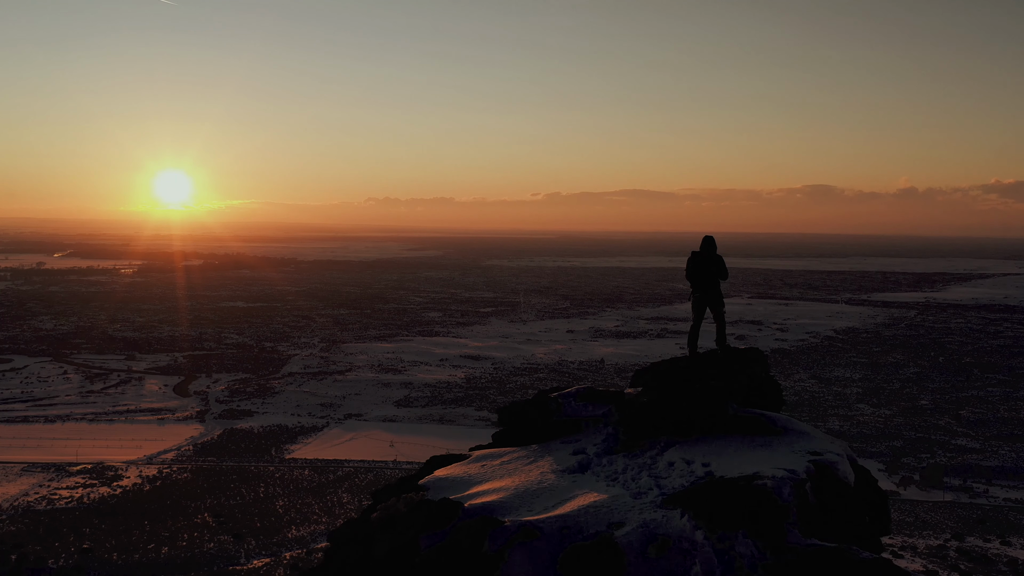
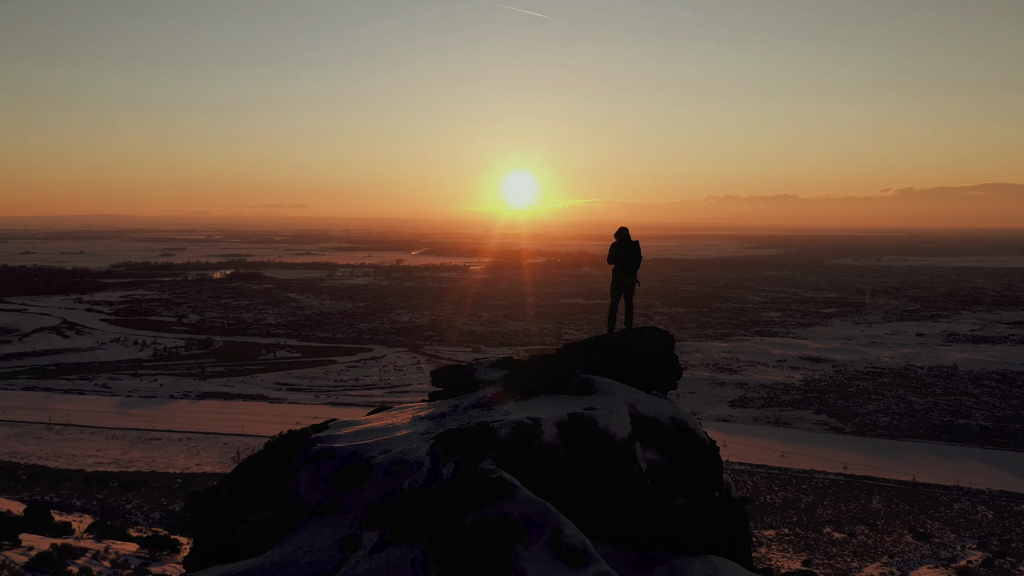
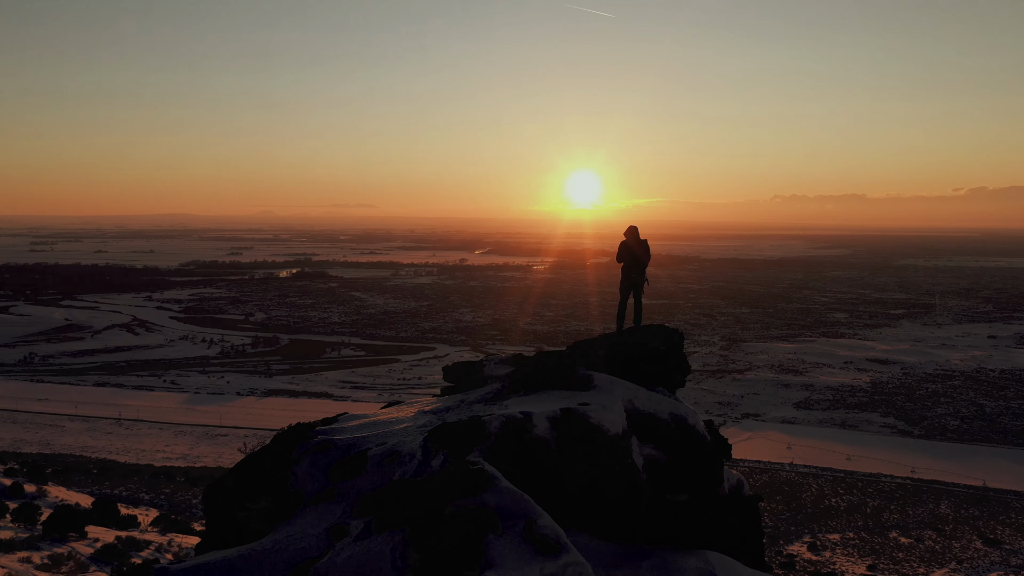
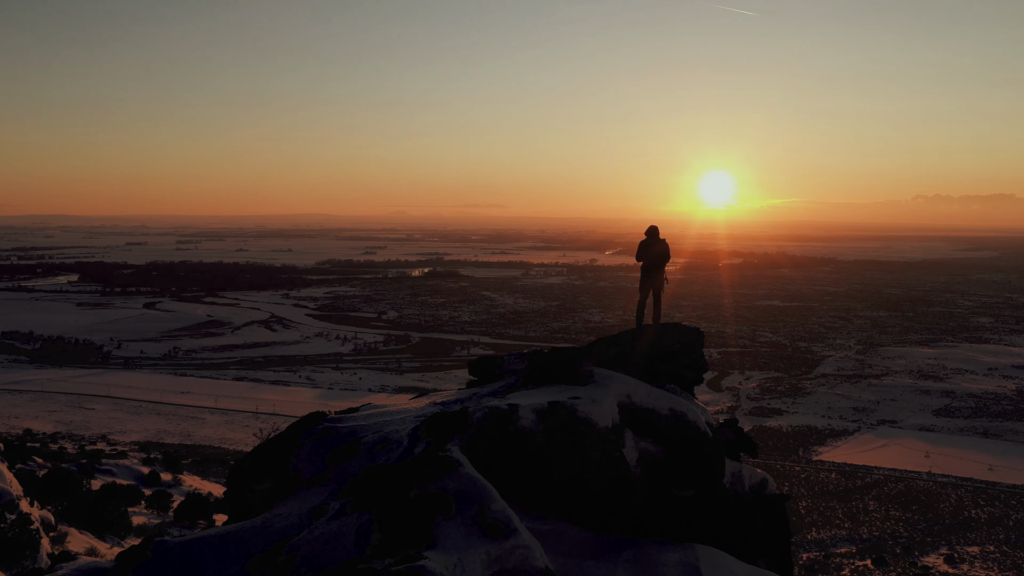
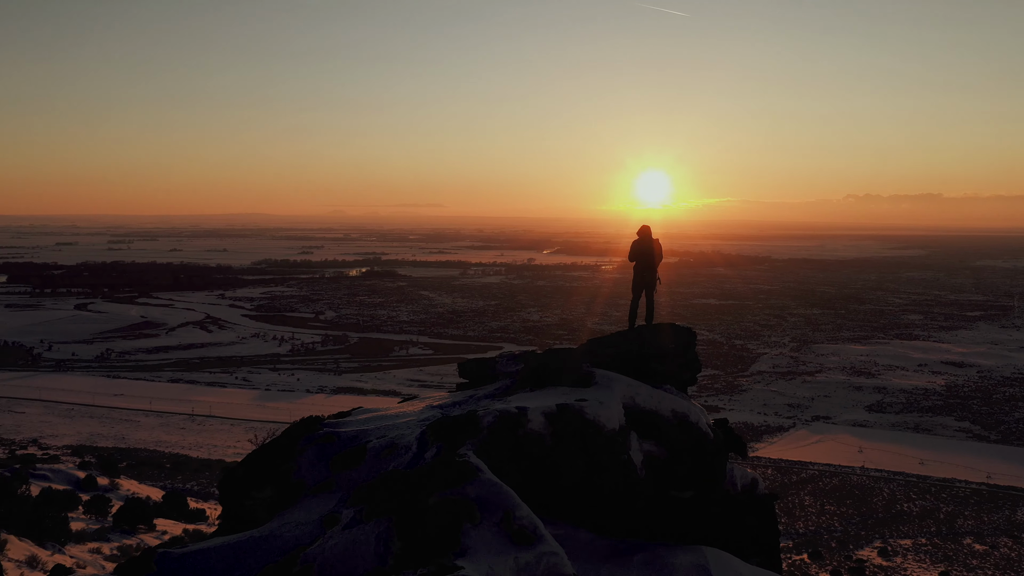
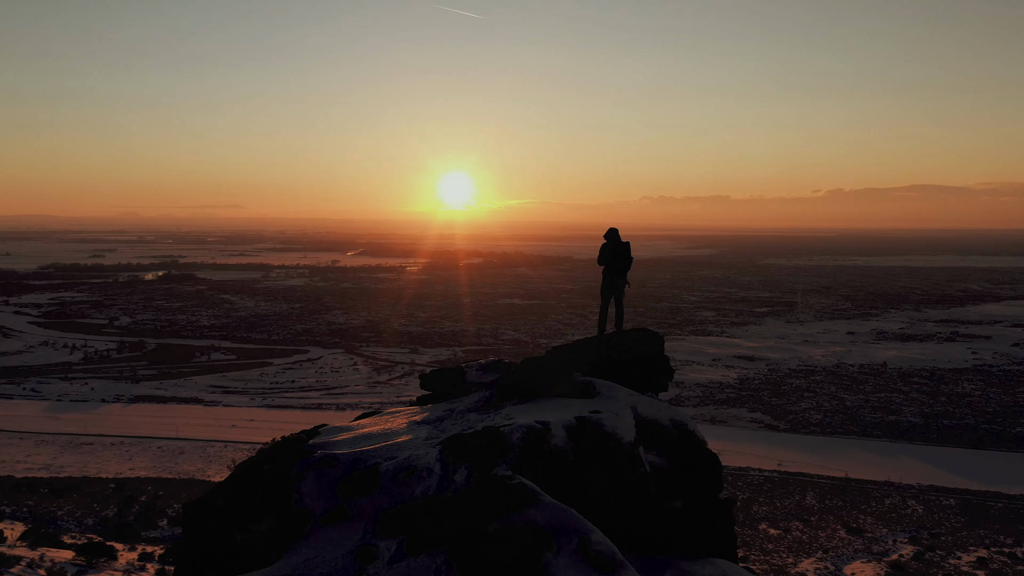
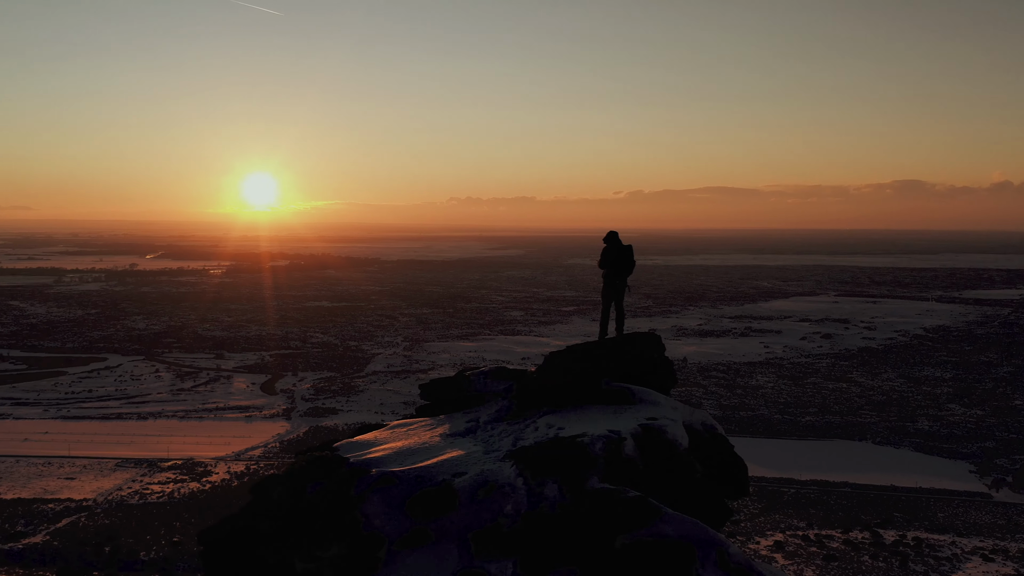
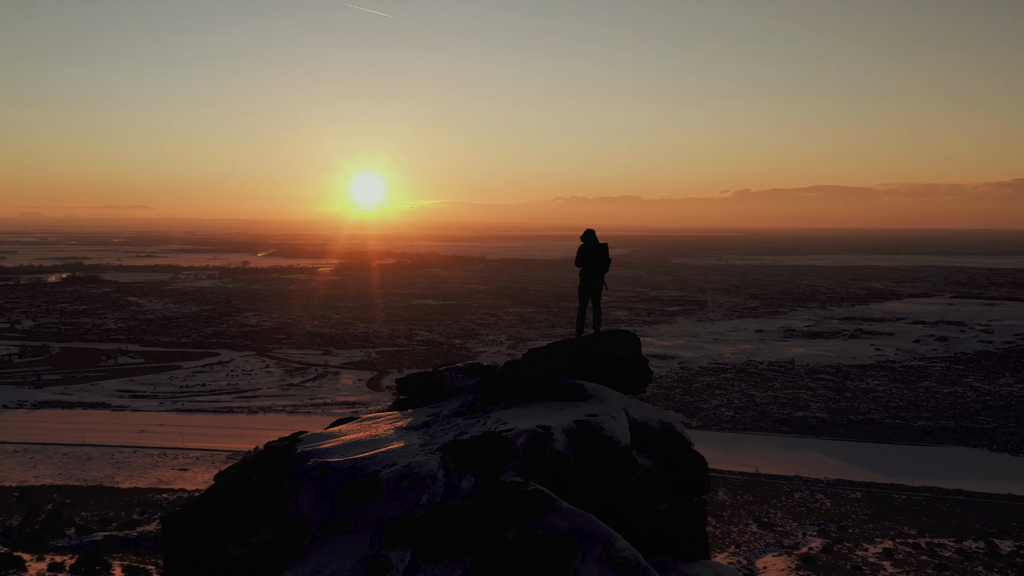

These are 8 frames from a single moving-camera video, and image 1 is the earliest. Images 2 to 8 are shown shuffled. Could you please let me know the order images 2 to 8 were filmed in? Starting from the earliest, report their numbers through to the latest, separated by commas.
7, 8, 6, 2, 3, 5, 4
